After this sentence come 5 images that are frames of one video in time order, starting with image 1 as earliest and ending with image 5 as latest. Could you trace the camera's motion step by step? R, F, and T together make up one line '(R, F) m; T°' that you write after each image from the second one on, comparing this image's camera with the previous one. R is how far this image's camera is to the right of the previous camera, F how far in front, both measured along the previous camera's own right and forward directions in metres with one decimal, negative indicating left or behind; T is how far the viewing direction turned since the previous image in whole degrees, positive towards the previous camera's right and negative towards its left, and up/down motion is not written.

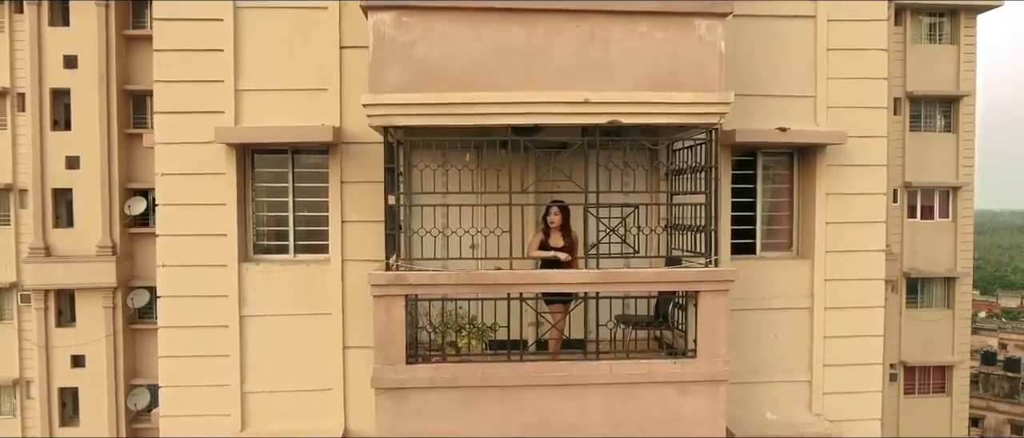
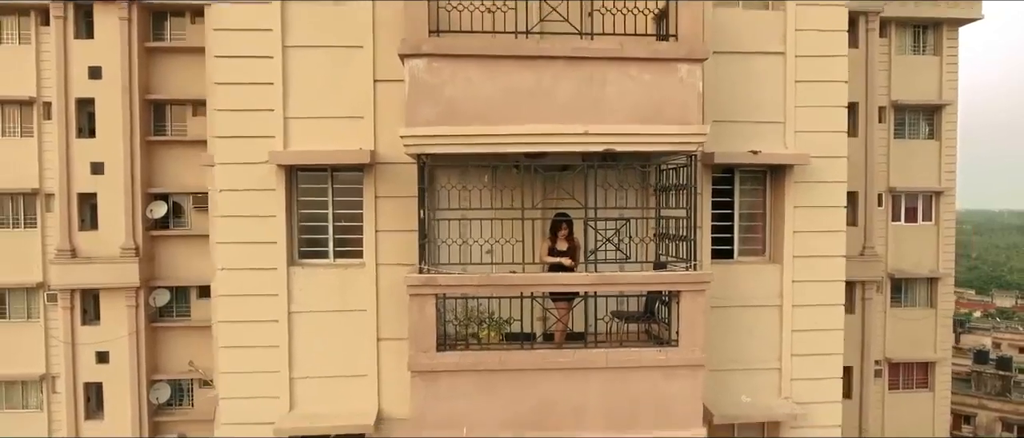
(-0.1, -0.6) m; 0°
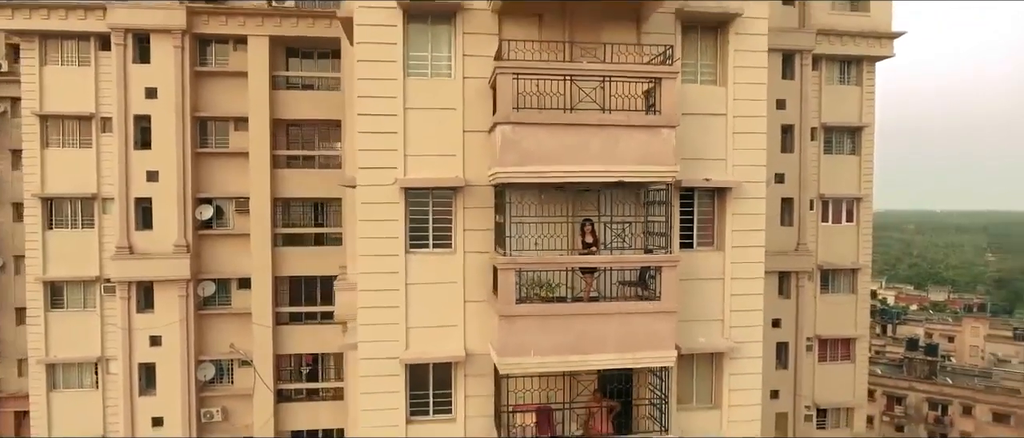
(-0.9, -2.4) m; +4°
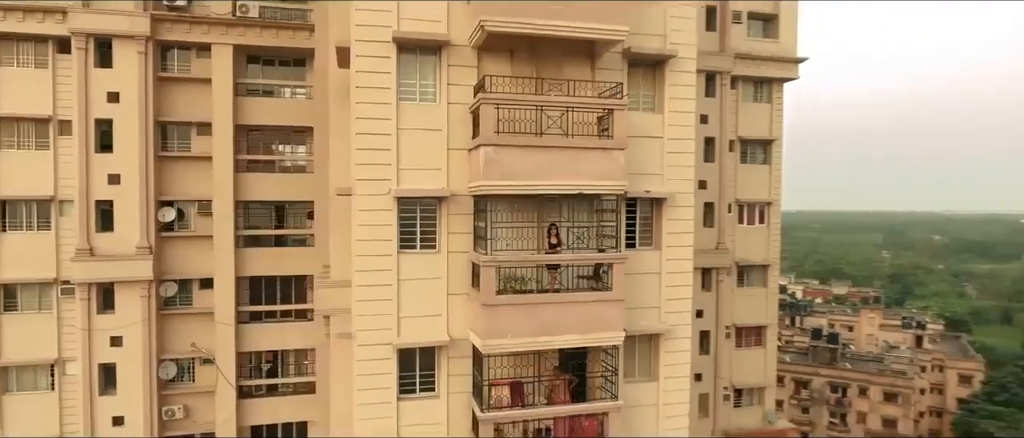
(-0.6, -1.3) m; +7°
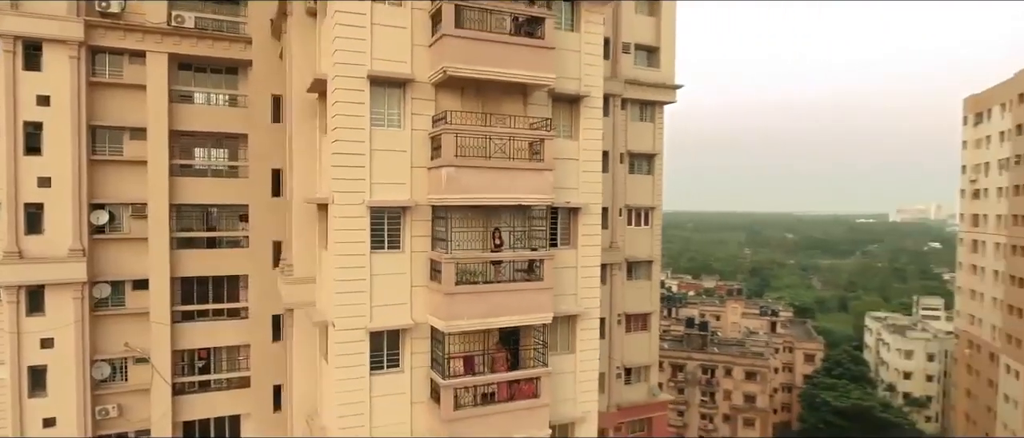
(-1.0, -2.0) m; +11°
